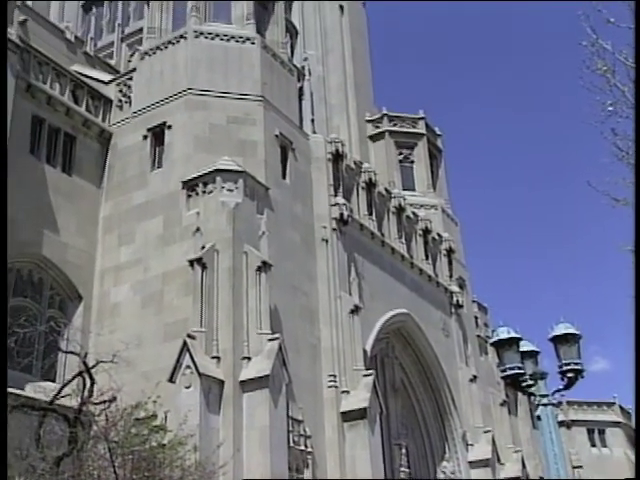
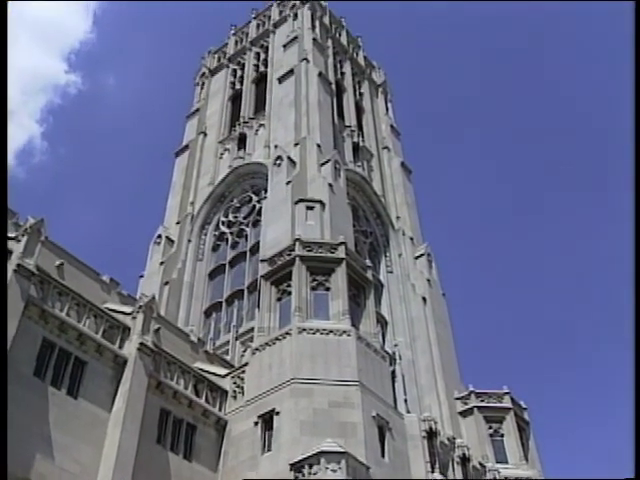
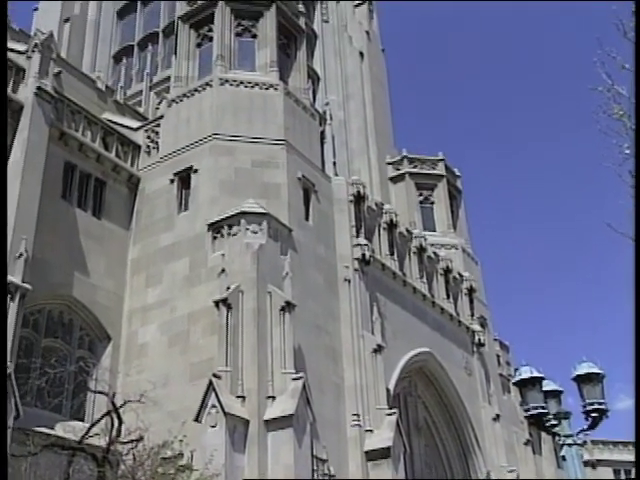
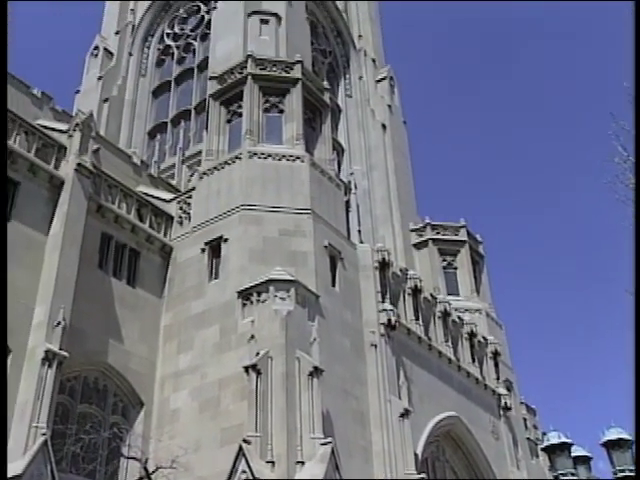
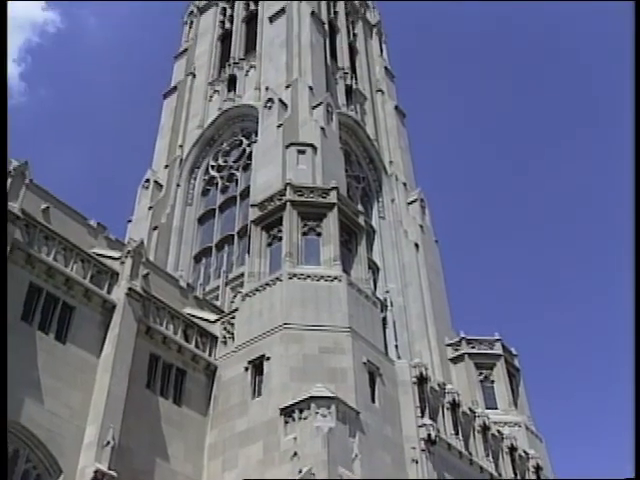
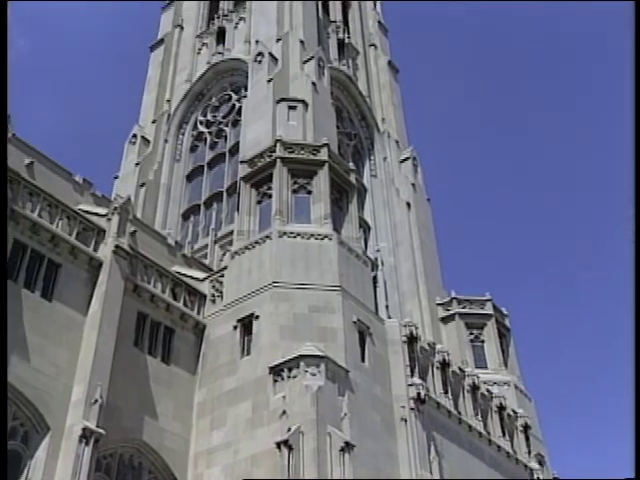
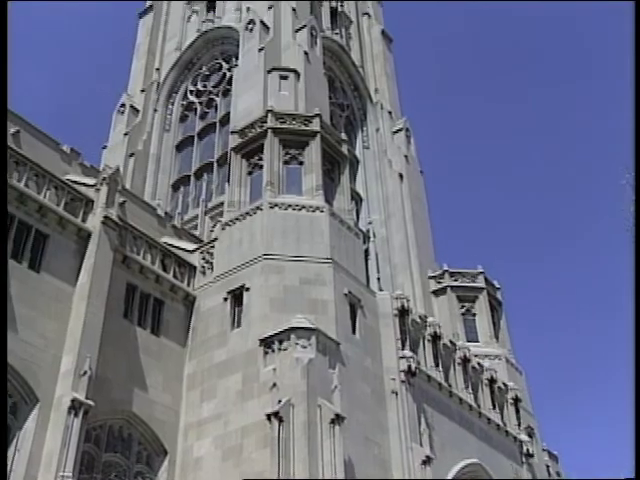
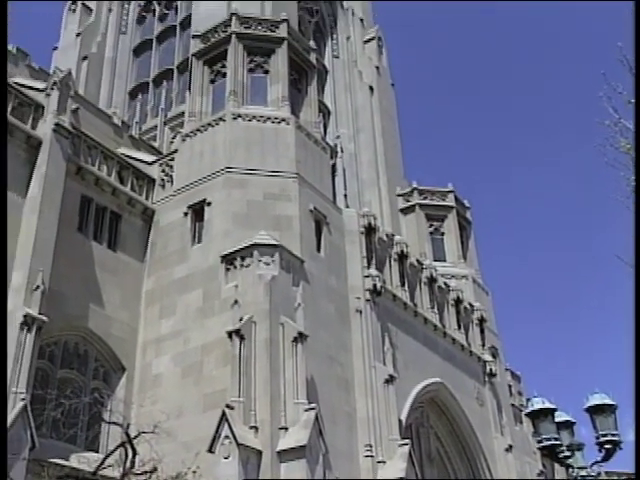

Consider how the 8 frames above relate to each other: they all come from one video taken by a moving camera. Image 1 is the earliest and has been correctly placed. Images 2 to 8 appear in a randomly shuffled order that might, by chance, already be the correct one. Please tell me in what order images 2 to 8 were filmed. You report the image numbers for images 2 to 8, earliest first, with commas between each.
3, 8, 4, 7, 6, 5, 2
